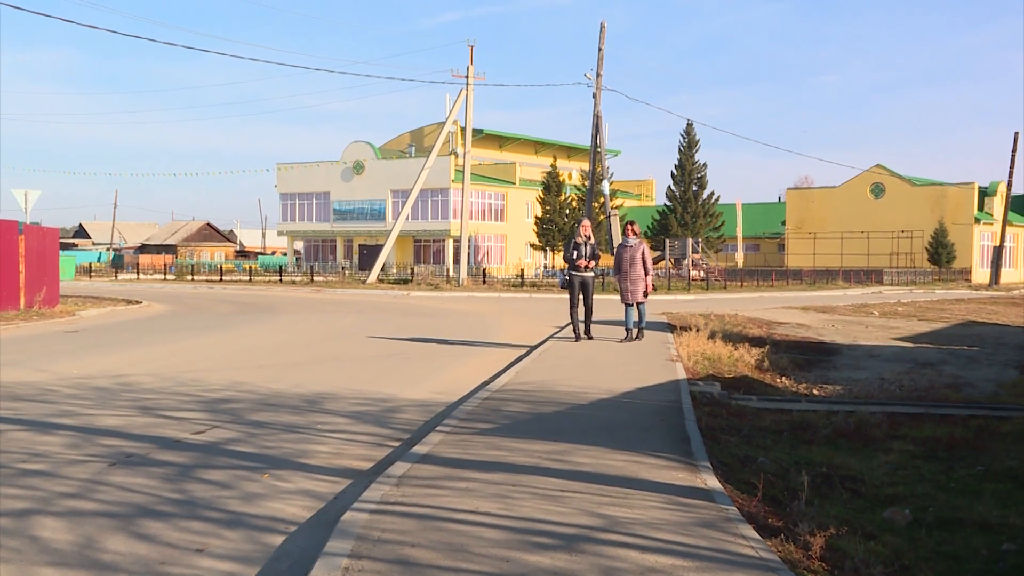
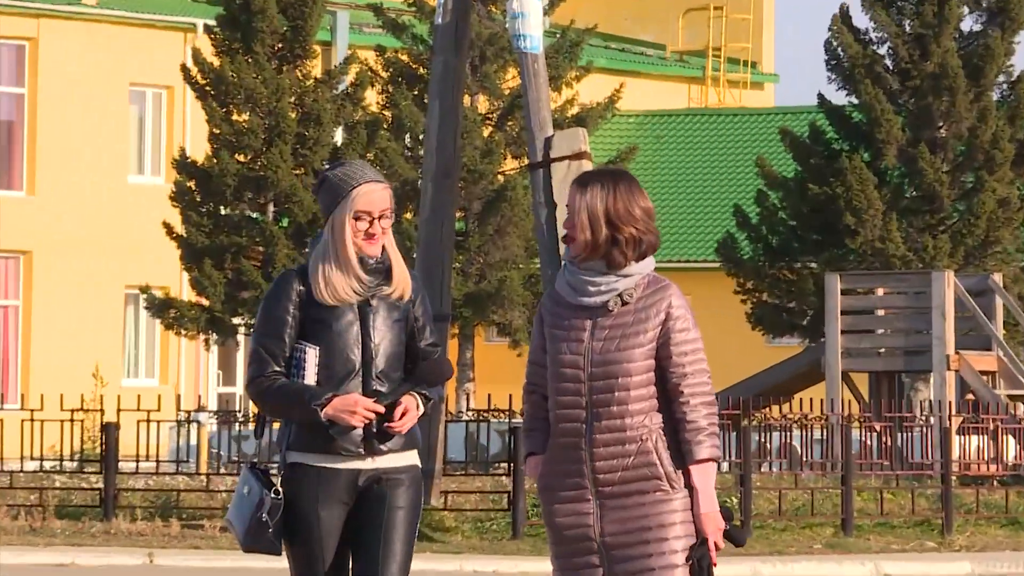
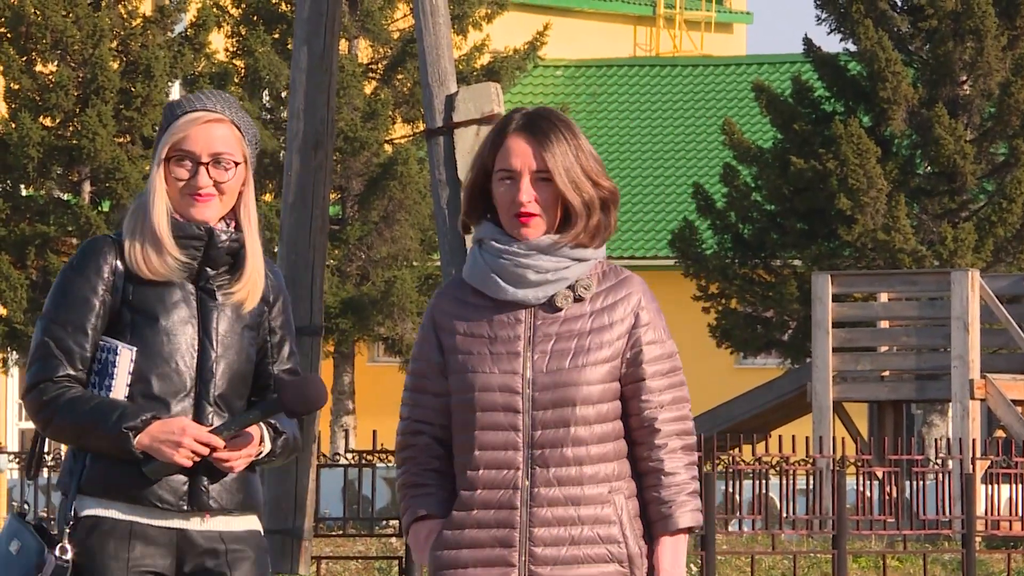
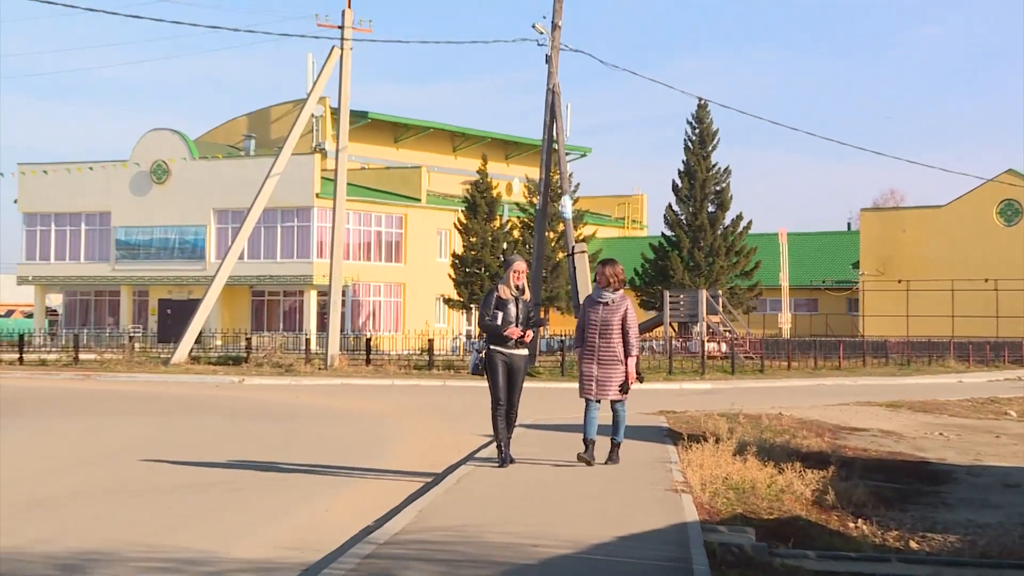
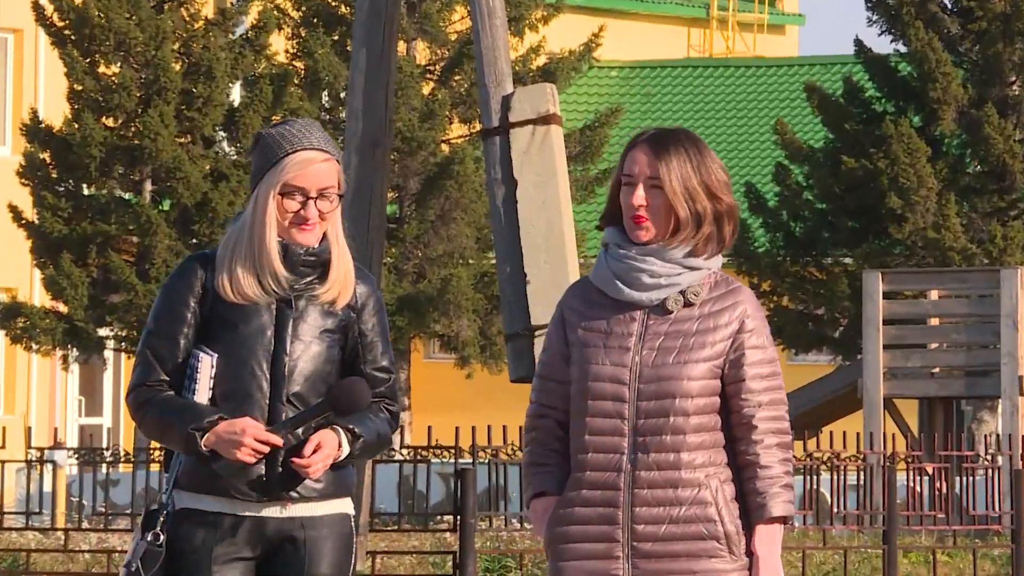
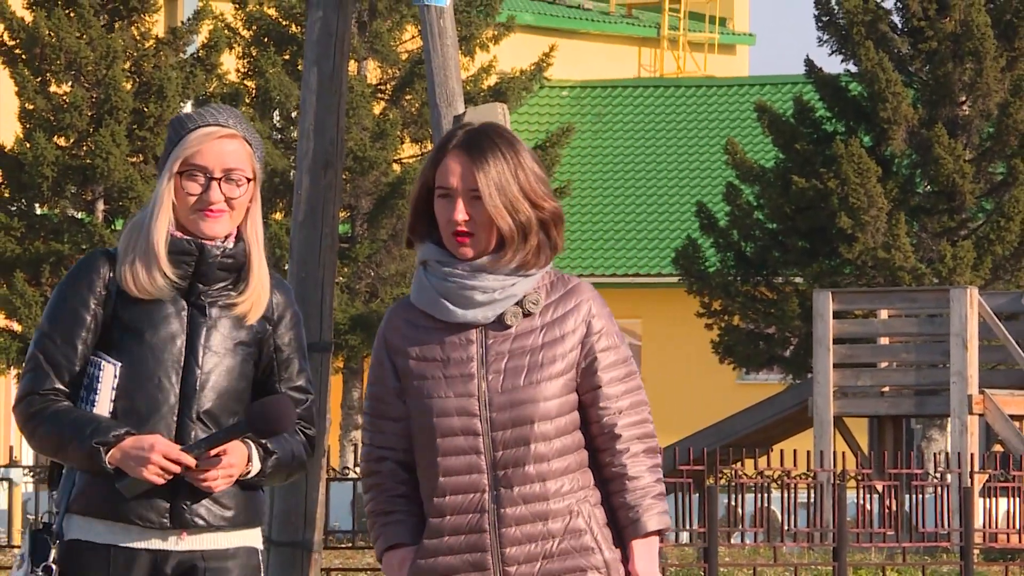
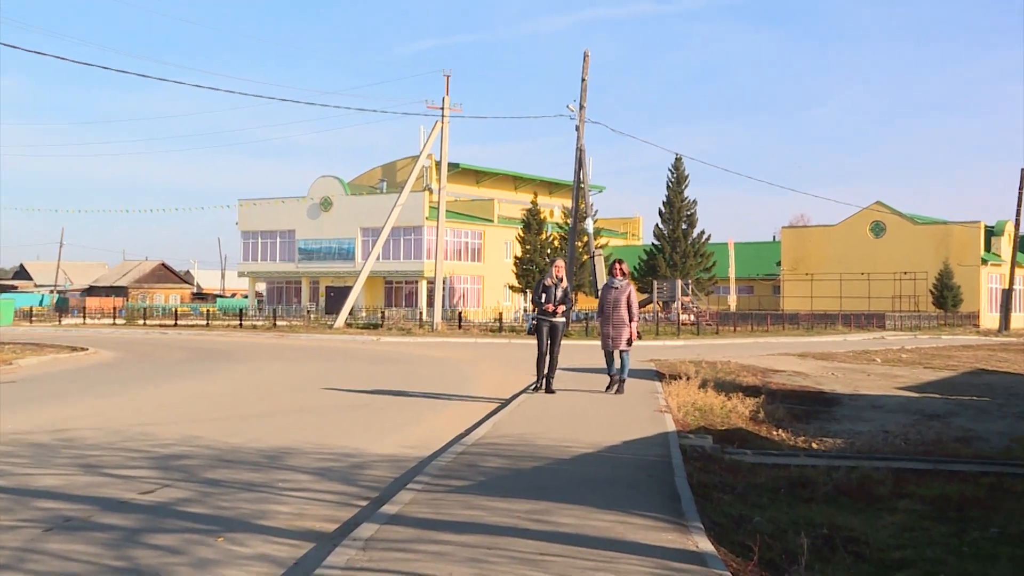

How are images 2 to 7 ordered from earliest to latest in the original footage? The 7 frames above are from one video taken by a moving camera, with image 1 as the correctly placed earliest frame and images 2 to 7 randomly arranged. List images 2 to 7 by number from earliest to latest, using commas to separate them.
7, 4, 2, 5, 3, 6
